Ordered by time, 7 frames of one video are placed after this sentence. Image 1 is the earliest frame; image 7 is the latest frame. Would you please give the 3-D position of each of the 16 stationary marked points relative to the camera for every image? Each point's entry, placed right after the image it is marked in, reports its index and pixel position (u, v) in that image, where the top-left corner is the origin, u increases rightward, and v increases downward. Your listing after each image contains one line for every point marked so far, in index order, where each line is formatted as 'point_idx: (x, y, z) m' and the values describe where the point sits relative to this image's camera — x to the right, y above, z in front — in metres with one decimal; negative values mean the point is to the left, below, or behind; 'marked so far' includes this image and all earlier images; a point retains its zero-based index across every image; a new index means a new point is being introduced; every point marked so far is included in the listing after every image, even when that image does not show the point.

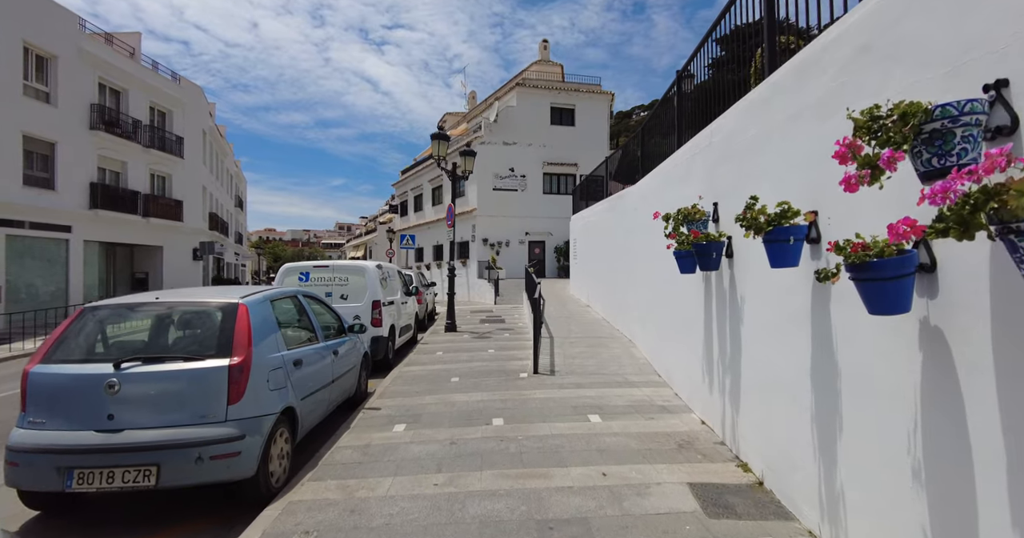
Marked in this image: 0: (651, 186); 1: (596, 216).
0: (+2.3, +1.4, +7.7) m
1: (+2.4, +1.5, +13.4) m
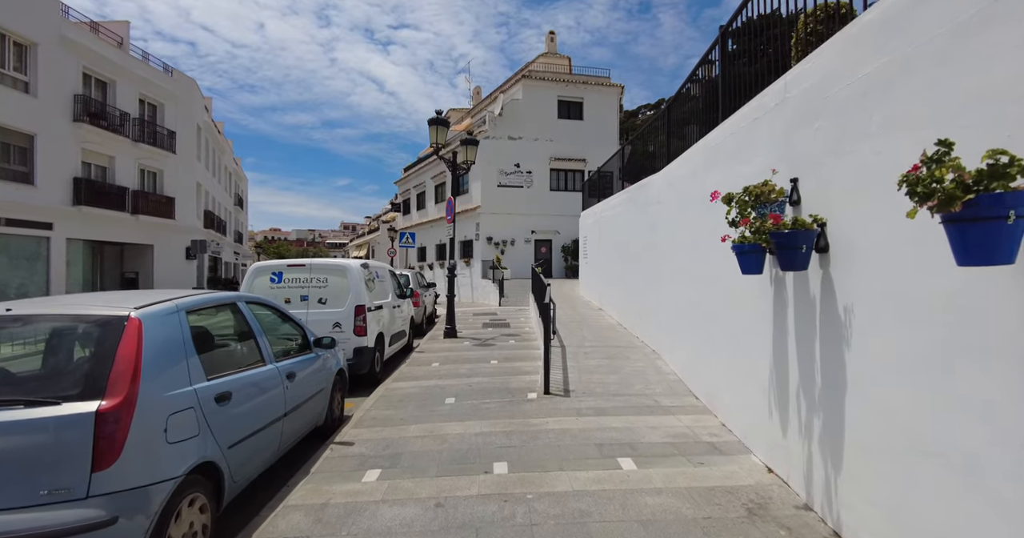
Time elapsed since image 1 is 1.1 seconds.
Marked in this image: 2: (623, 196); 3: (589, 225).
0: (+2.4, +1.4, +6.4) m
1: (+2.6, +1.5, +12.2) m
2: (+2.6, +1.8, +10.9) m
3: (+2.6, +1.5, +15.8) m
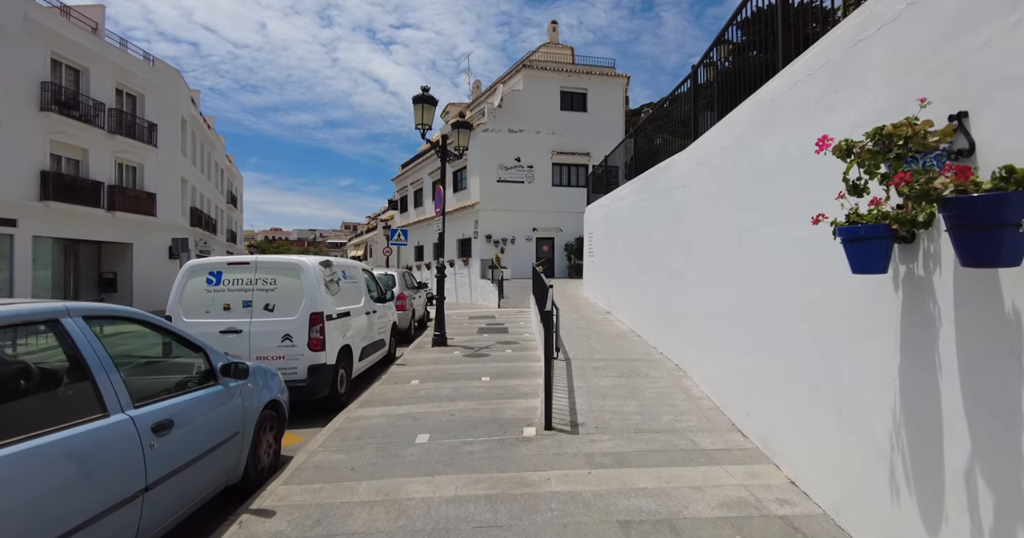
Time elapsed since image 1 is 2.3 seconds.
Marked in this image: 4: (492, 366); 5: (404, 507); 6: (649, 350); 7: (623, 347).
0: (+2.3, +1.4, +5.0) m
1: (+2.5, +1.6, +10.8) m
2: (+2.5, +1.8, +9.5) m
3: (+2.6, +1.5, +14.4) m
4: (-0.3, -1.7, +7.9) m
5: (-0.8, -1.7, +3.3) m
6: (+2.4, -1.4, +7.9) m
7: (+2.0, -1.4, +8.3) m
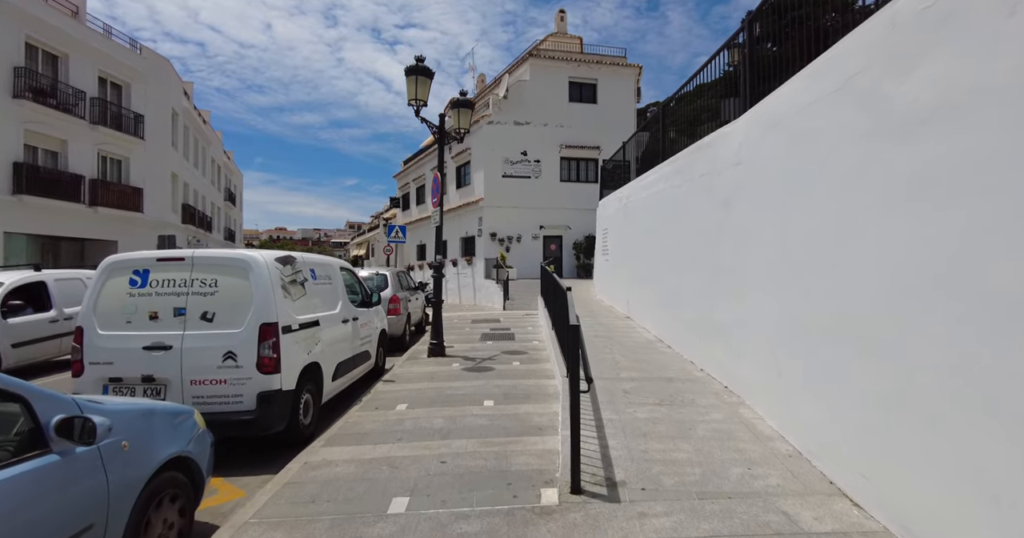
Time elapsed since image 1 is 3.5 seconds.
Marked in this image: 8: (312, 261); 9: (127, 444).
0: (+2.4, +1.4, +3.7) m
1: (+2.7, +1.6, +9.4) m
2: (+2.7, +1.8, +8.1) m
3: (+2.8, +1.6, +13.0) m
4: (-0.2, -1.6, +6.5) m
5: (-0.7, -1.7, +2.0) m
6: (+2.5, -1.4, +6.6) m
7: (+2.1, -1.4, +6.9) m
8: (-2.5, +0.1, +5.7) m
9: (-2.1, -0.9, +2.6) m
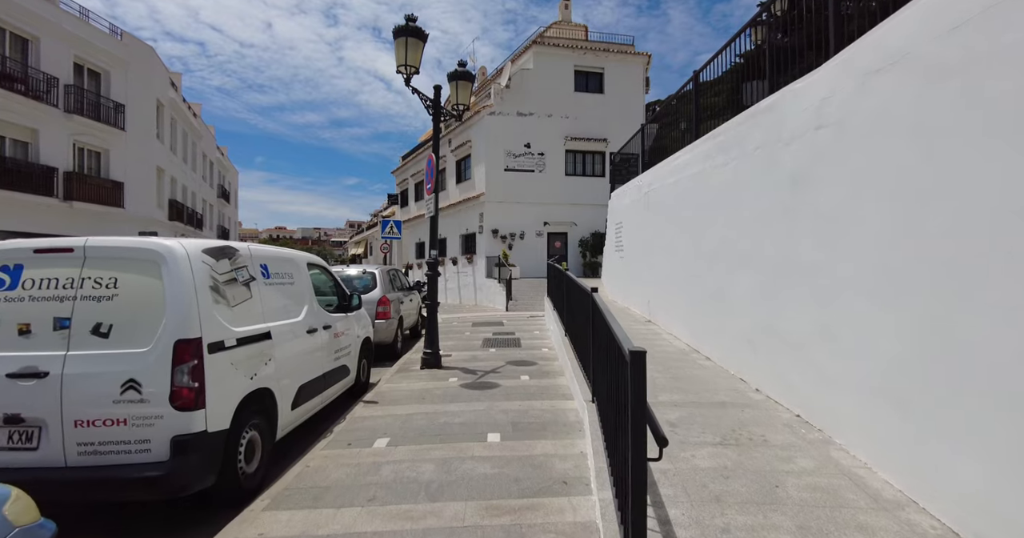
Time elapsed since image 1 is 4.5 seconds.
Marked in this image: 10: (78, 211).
0: (+2.5, +1.4, +2.4) m
1: (+2.8, +1.6, +8.1) m
2: (+2.8, +1.9, +6.8) m
3: (+2.9, +1.6, +11.8) m
4: (-0.1, -1.6, +5.3) m
5: (-0.6, -1.6, +0.7) m
6: (+2.6, -1.3, +5.3) m
7: (+2.2, -1.3, +5.6) m
8: (-2.4, +0.1, +4.4) m
9: (-2.0, -0.9, +1.3) m
10: (-17.7, +2.4, +18.9) m
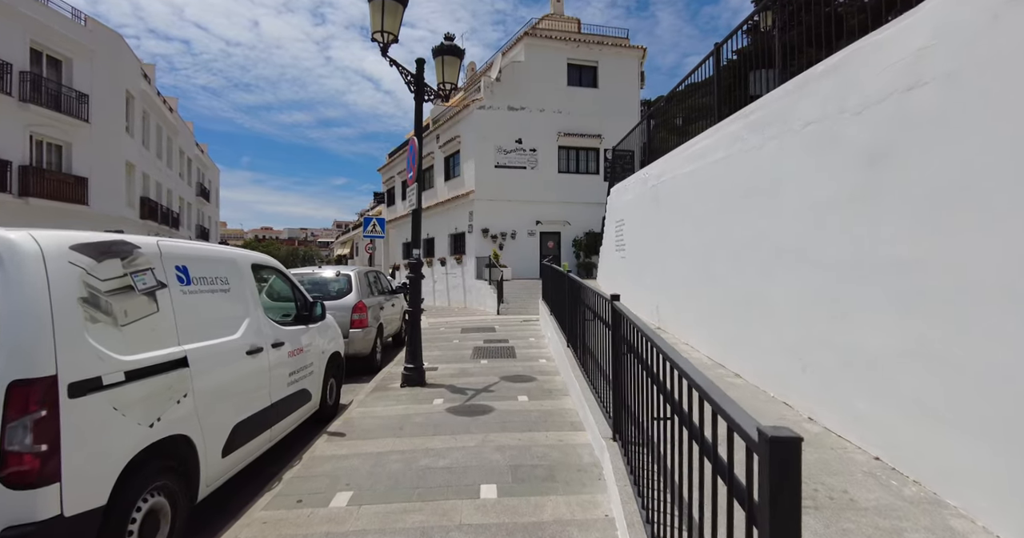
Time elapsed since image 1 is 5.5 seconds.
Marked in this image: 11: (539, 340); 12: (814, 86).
0: (+2.6, +1.4, +1.4) m
1: (+2.7, +1.6, +7.1) m
2: (+2.7, +1.8, +5.9) m
3: (+2.8, +1.6, +10.8) m
4: (-0.1, -1.6, +4.2) m
5: (-0.5, -1.6, -0.3) m
6: (+2.6, -1.4, +4.3) m
7: (+2.2, -1.3, +4.6) m
8: (-2.4, +0.1, +3.4) m
9: (-1.9, -0.9, +0.2) m
10: (-18.0, +2.3, +17.5) m
11: (+0.6, -1.6, +10.6) m
12: (+2.8, +1.7, +4.3) m
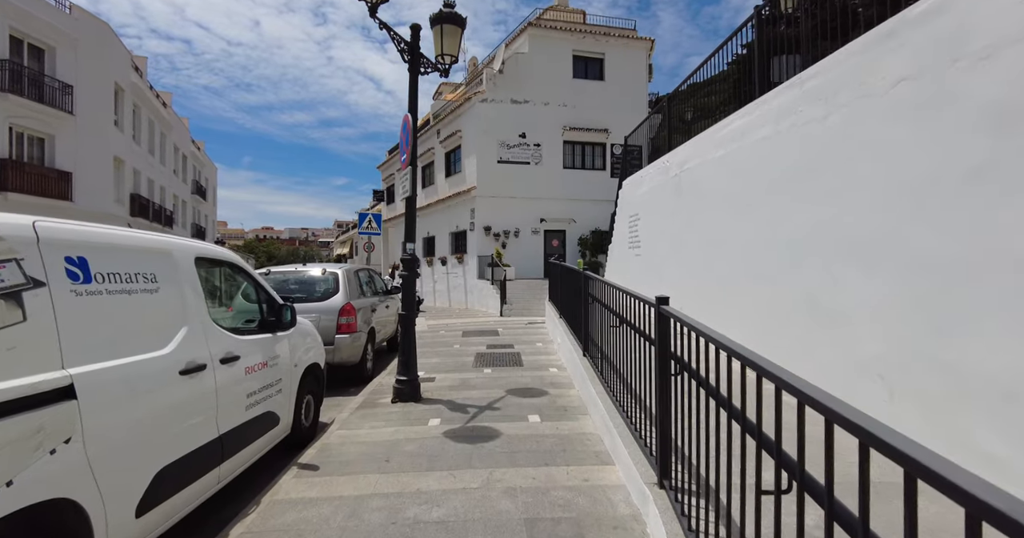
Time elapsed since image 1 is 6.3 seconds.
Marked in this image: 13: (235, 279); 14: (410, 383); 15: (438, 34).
0: (+2.7, +1.5, +0.5) m
1: (+2.8, +1.6, +6.2) m
2: (+2.8, +1.9, +5.0) m
3: (+2.9, +1.6, +9.9) m
4: (0.0, -1.6, +3.3) m
5: (-0.4, -1.6, -1.2) m
6: (+2.7, -1.3, +3.4) m
7: (+2.3, -1.3, +3.7) m
8: (-2.3, +0.1, +2.5) m
9: (-1.8, -0.9, -0.7) m
10: (-17.9, +2.4, +16.7) m
11: (+0.7, -1.6, +9.7) m
12: (+2.9, +1.7, +3.4) m
13: (-2.4, 0.0, +4.0) m
14: (-1.3, -1.4, +5.8) m
15: (-1.1, +3.4, +6.6) m
